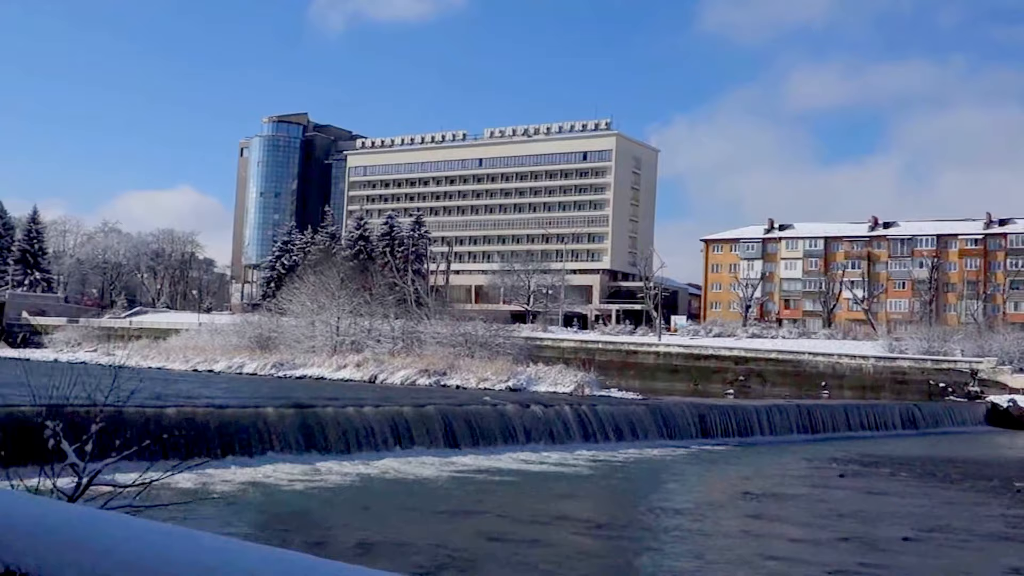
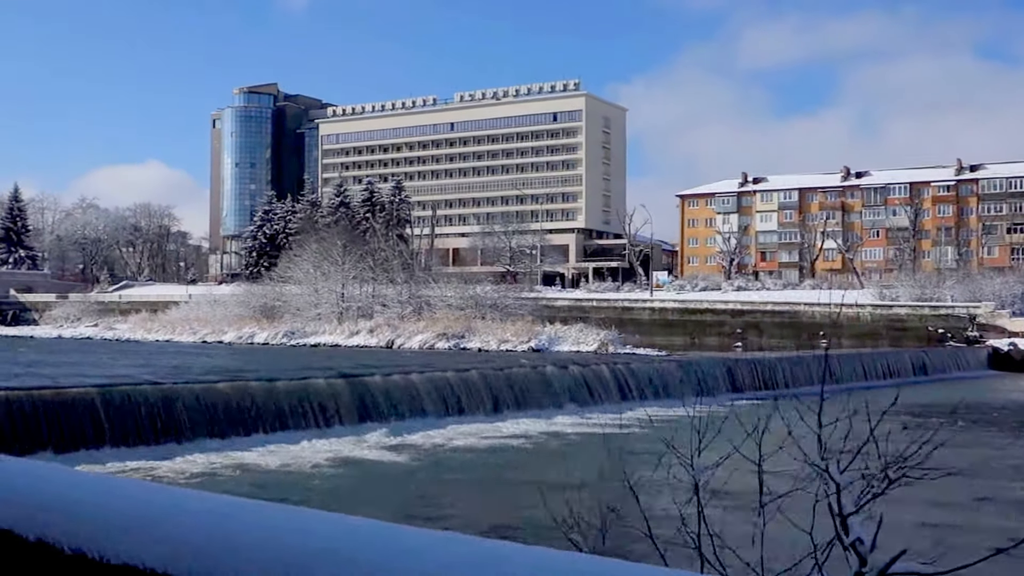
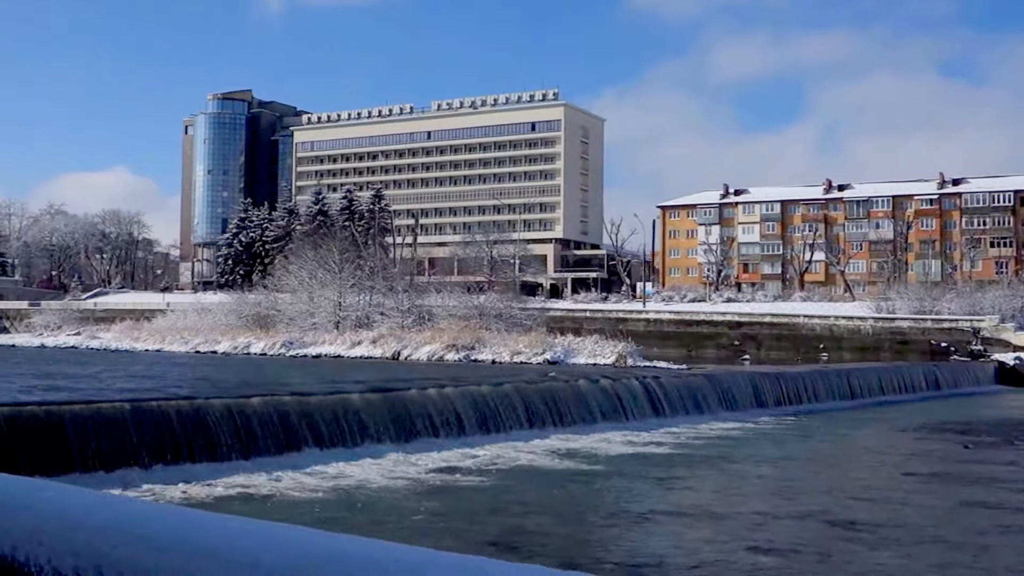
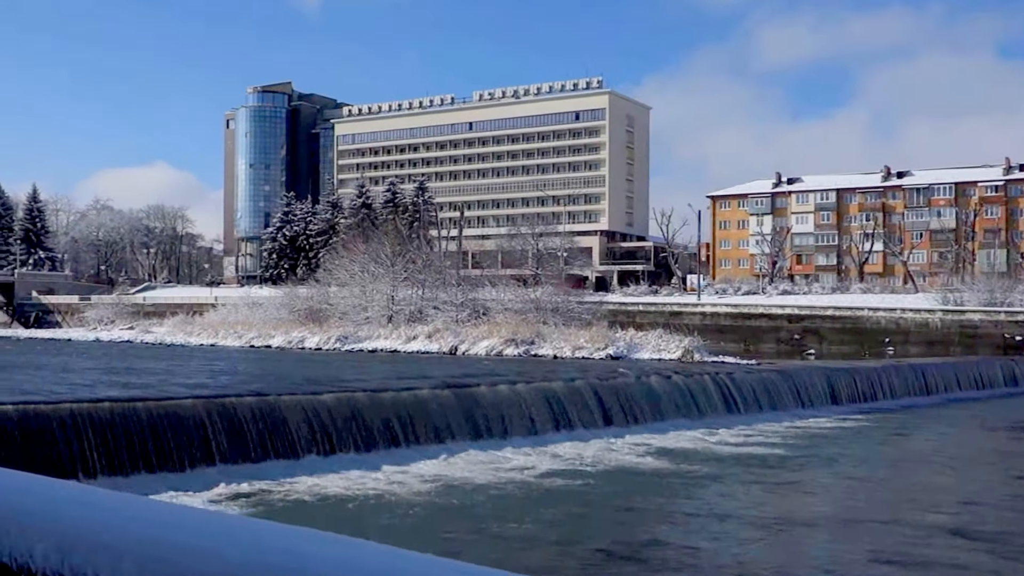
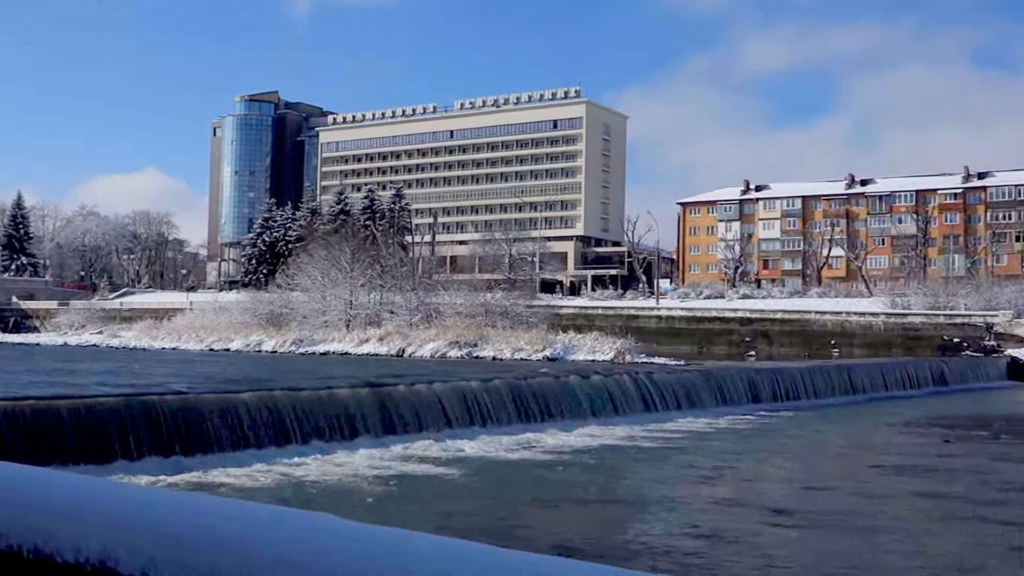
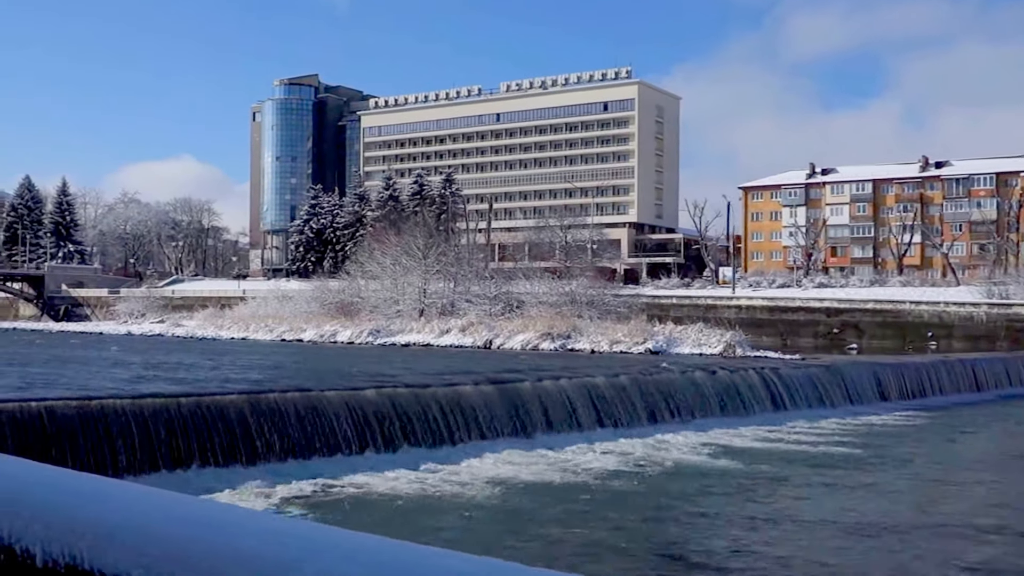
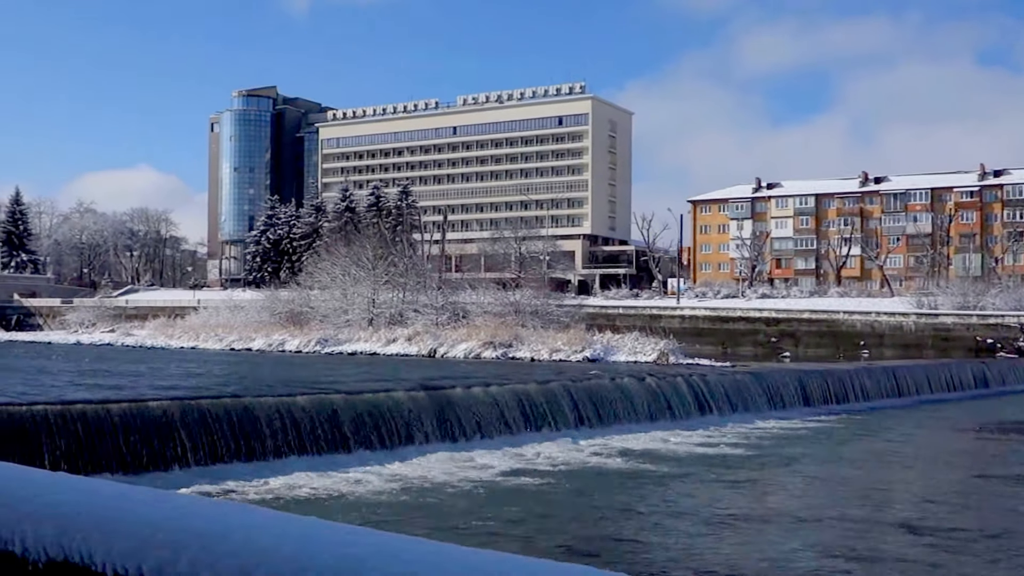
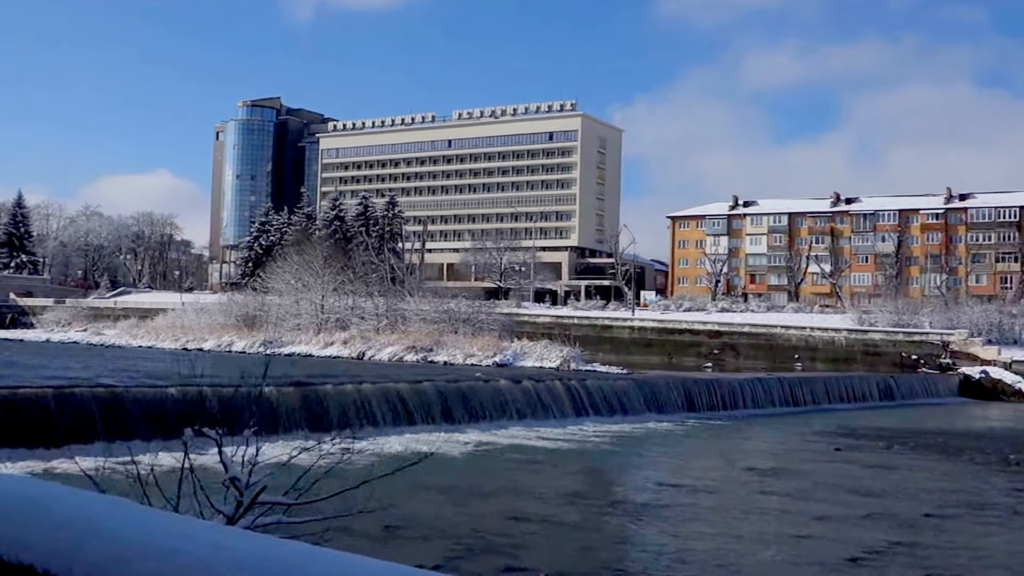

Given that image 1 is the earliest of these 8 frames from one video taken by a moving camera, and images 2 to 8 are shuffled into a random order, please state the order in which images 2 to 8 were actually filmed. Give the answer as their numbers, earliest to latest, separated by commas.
8, 2, 5, 3, 7, 4, 6
